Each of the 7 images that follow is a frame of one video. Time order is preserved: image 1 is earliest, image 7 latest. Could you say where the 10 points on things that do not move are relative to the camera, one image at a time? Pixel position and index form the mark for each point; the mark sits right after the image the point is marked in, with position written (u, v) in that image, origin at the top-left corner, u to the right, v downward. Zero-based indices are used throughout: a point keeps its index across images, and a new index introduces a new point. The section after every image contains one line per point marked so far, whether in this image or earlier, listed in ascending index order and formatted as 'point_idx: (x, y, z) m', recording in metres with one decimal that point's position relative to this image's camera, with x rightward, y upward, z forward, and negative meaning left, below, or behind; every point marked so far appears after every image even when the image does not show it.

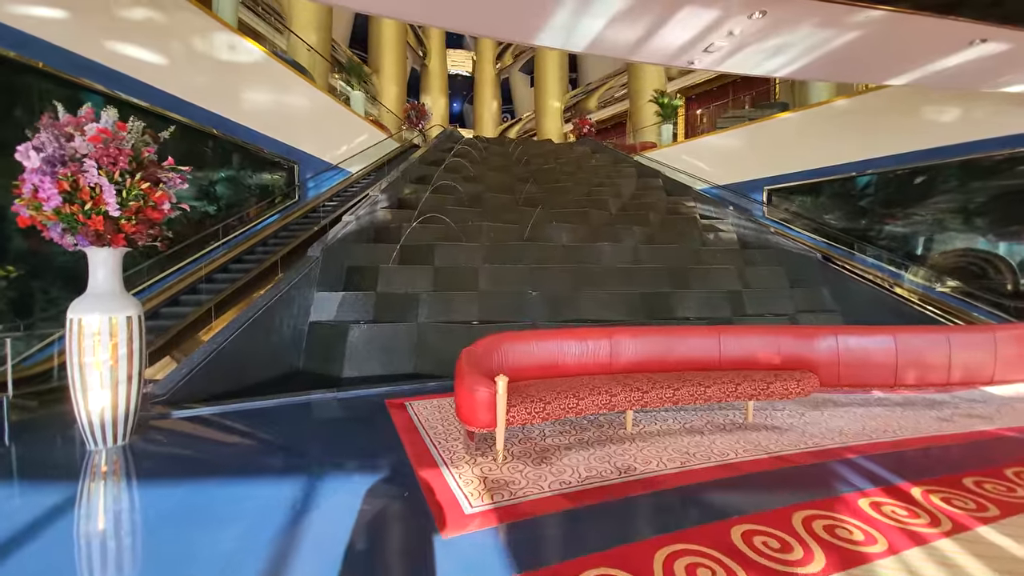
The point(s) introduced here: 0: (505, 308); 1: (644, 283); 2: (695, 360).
0: (-0.1, -0.2, +3.7) m
1: (+1.3, 0.0, +4.2) m
2: (+0.9, -0.4, +2.2) m
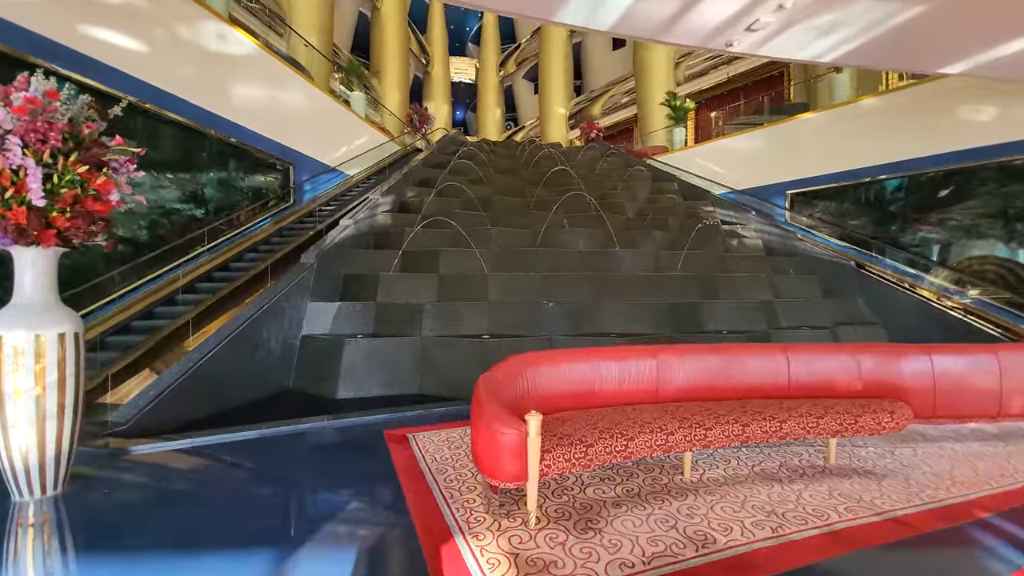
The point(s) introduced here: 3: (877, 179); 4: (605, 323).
0: (0.0, -0.2, +3.3) m
1: (+1.4, -0.1, +3.8) m
2: (+1.0, -0.4, +1.8) m
3: (+5.2, +1.5, +5.9) m
4: (+0.8, -0.3, +3.4) m
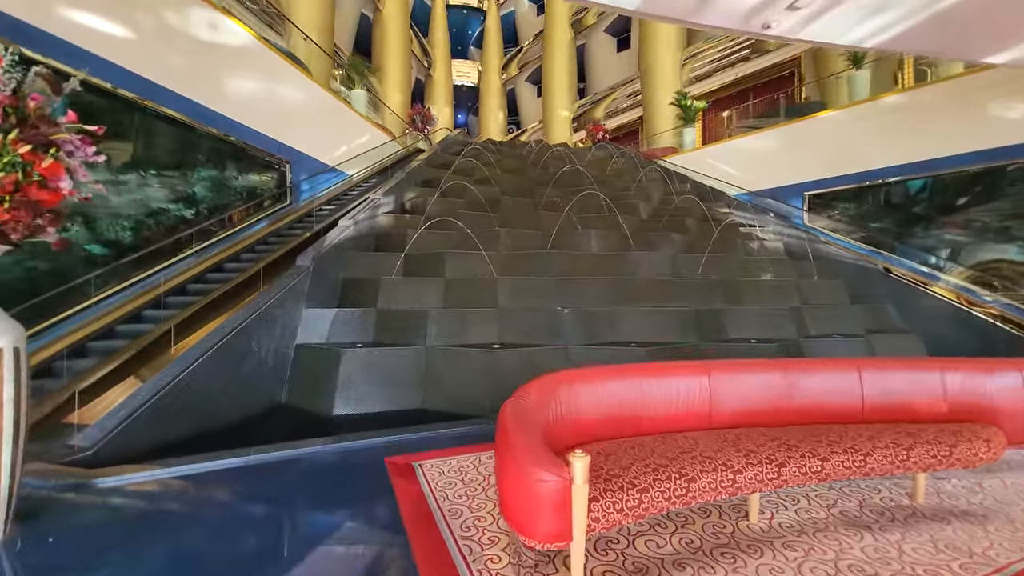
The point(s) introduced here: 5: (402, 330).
0: (+0.1, -0.3, +3.0) m
1: (+1.5, -0.1, +3.5) m
2: (+1.1, -0.4, +1.5) m
3: (+5.3, +1.5, +5.7) m
4: (+0.8, -0.3, +3.1) m
5: (-0.8, -0.3, +3.0) m
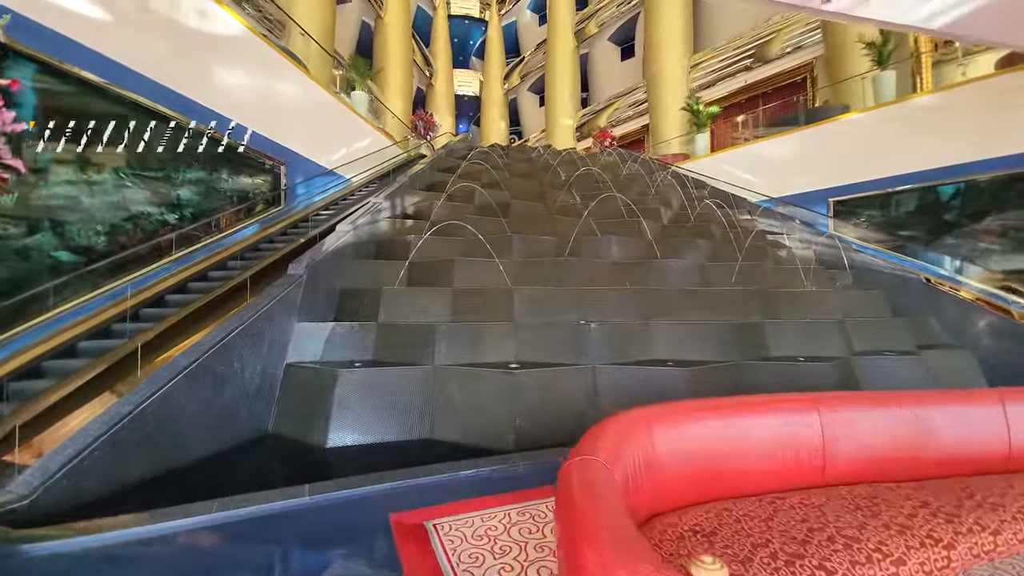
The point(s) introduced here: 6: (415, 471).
0: (+0.3, -0.4, +2.7) m
1: (+1.6, -0.2, +3.2) m
2: (+1.3, -0.5, +1.2) m
3: (+5.4, +1.3, +5.4) m
4: (+1.0, -0.4, +2.8) m
5: (-0.7, -0.4, +2.7) m
6: (-0.4, -0.8, +1.8) m
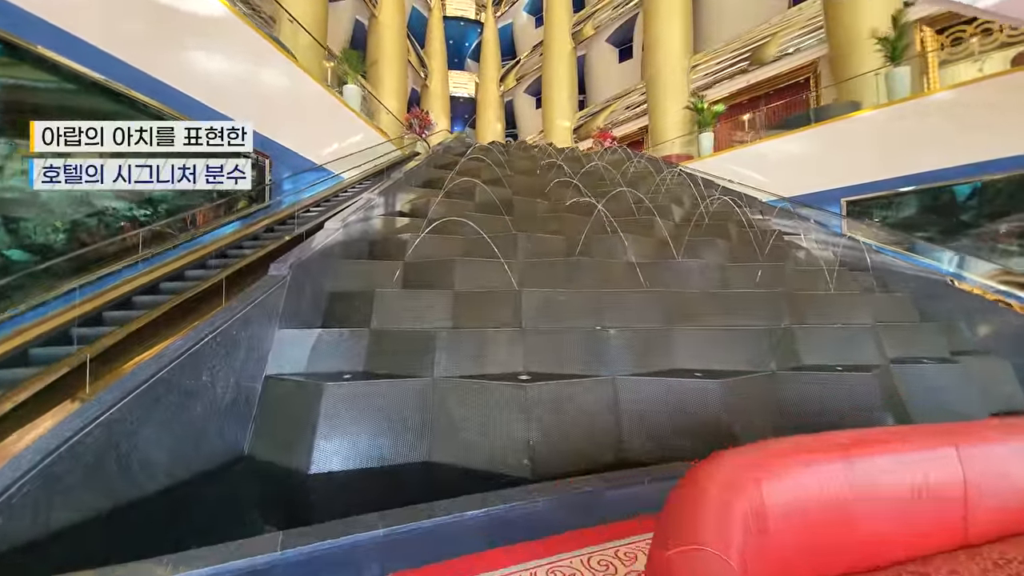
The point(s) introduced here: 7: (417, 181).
0: (+0.3, -0.4, +2.4) m
1: (+1.7, -0.2, +2.9) m
2: (+1.3, -0.5, +0.9) m
3: (+5.4, +1.3, +5.2) m
4: (+1.0, -0.4, +2.5) m
5: (-0.6, -0.4, +2.4) m
6: (-0.4, -0.8, +1.5) m
7: (-1.1, +1.2, +4.8) m
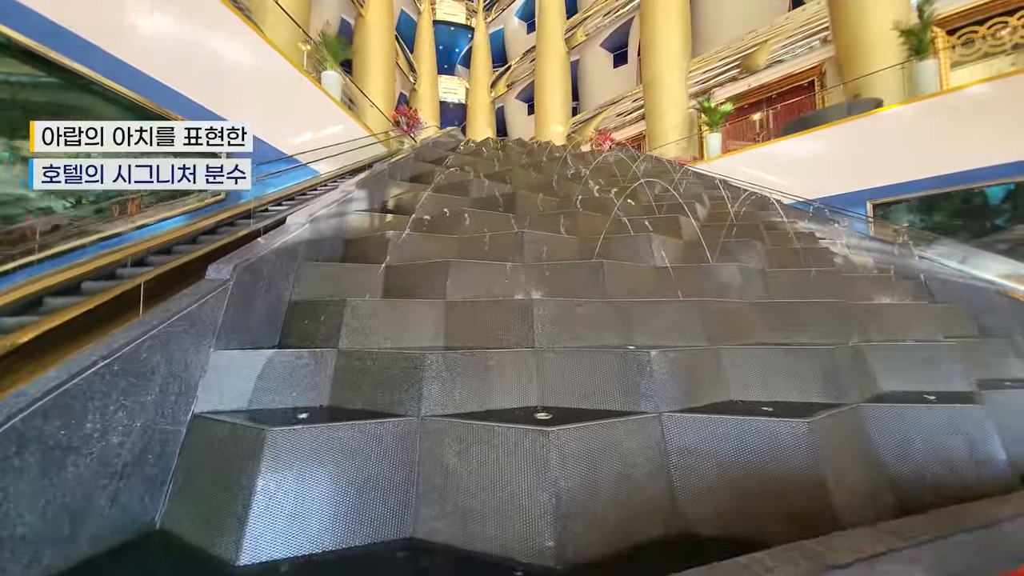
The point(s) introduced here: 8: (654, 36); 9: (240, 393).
0: (+0.4, -0.4, +1.9) m
1: (+1.7, -0.2, +2.4) m
2: (+1.4, -0.5, +0.4) m
3: (+5.4, +1.2, +4.8) m
4: (+1.1, -0.5, +2.0) m
5: (-0.6, -0.4, +1.8) m
6: (-0.3, -0.8, +0.9) m
7: (-1.1, +1.1, +4.2) m
8: (+3.6, +6.4, +10.9) m
9: (-1.2, -0.4, +1.8) m
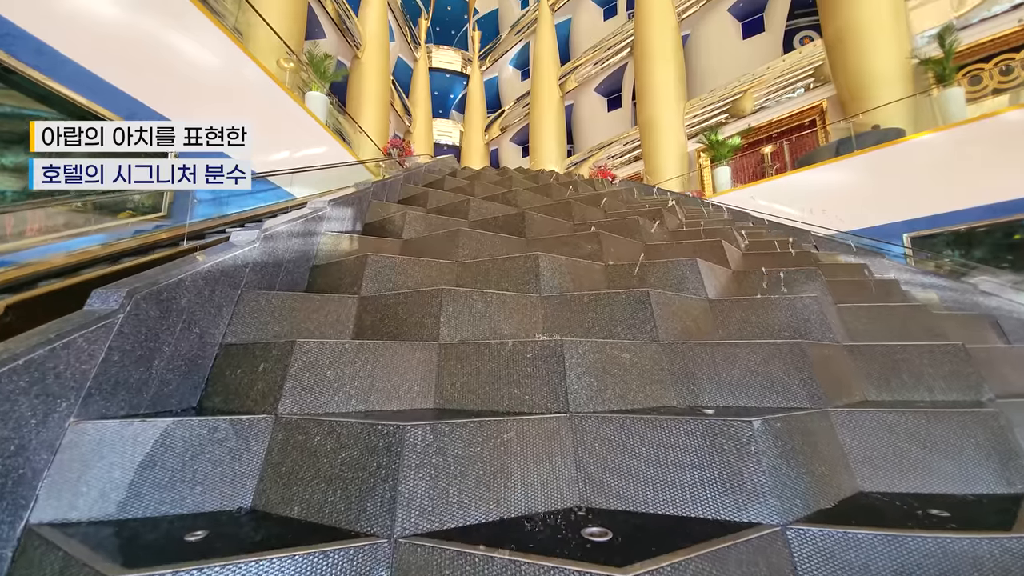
0: (+0.4, -0.5, +1.2) m
1: (+1.8, -0.4, +1.8) m
2: (+1.5, -0.4, -0.3) m
3: (+5.4, +0.7, +4.4) m
4: (+1.1, -0.6, +1.3) m
5: (-0.5, -0.5, +1.1) m
6: (-0.2, -0.8, +0.2) m
7: (-1.1, +0.8, +3.7) m
8: (+3.5, +5.4, +11.0) m
9: (-1.1, -0.5, +1.1) m
